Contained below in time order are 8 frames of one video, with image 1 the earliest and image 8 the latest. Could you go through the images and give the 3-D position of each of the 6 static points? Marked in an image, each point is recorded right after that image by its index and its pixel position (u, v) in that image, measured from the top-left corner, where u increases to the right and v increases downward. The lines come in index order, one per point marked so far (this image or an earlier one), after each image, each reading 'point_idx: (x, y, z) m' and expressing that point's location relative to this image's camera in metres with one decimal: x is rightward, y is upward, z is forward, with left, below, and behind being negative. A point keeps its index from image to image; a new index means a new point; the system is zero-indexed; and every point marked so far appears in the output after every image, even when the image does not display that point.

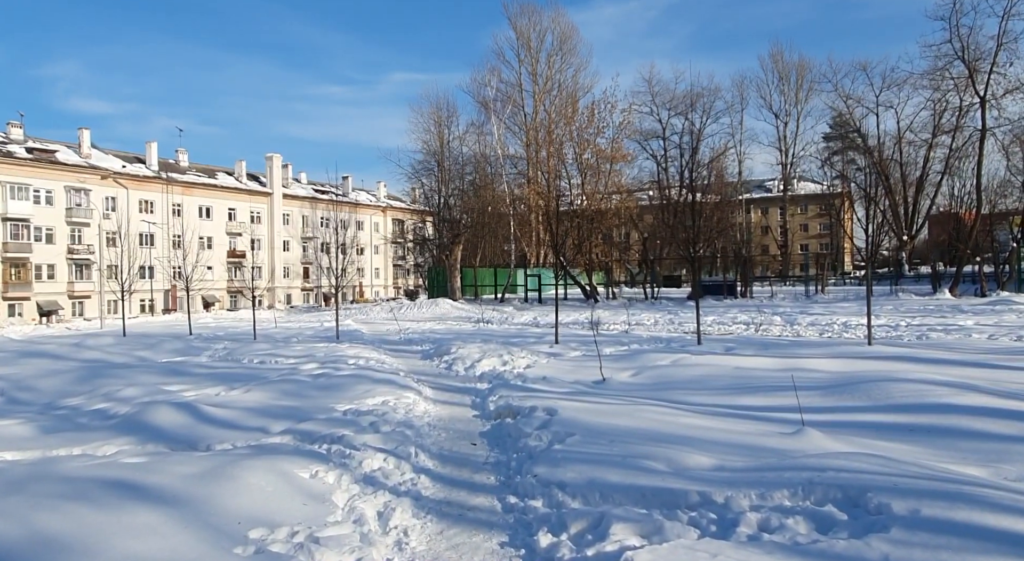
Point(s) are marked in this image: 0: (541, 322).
0: (+0.9, -1.3, +19.6) m
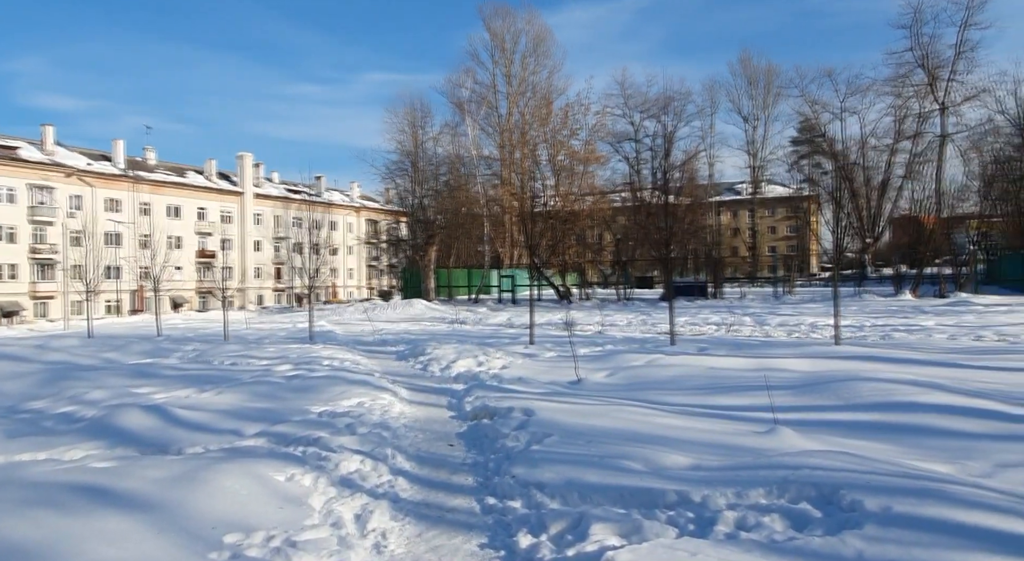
0: (+0.1, -1.3, +19.6) m
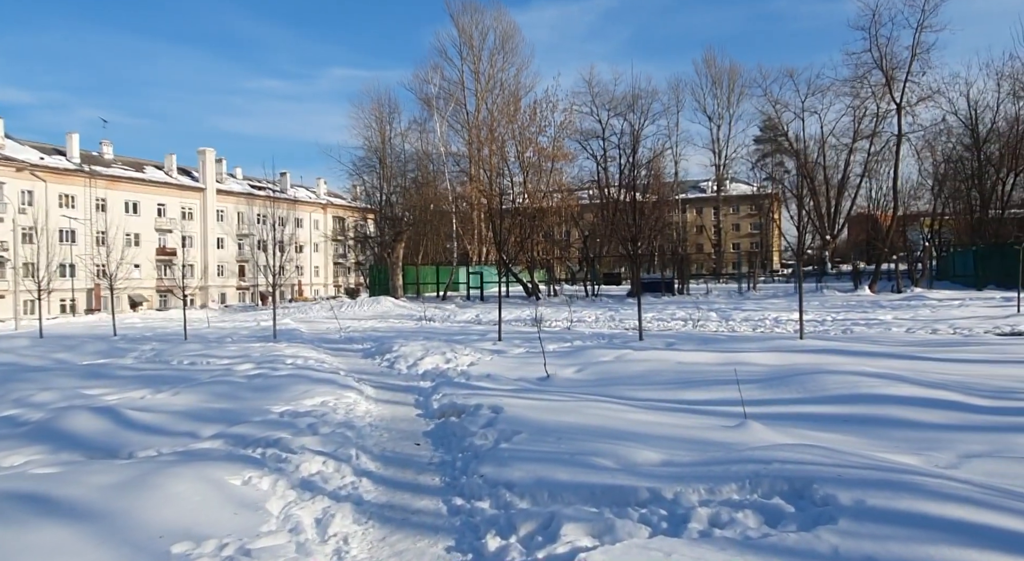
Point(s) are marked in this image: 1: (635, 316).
0: (-0.8, -1.2, +19.5) m
1: (+3.3, -0.9, +16.9) m
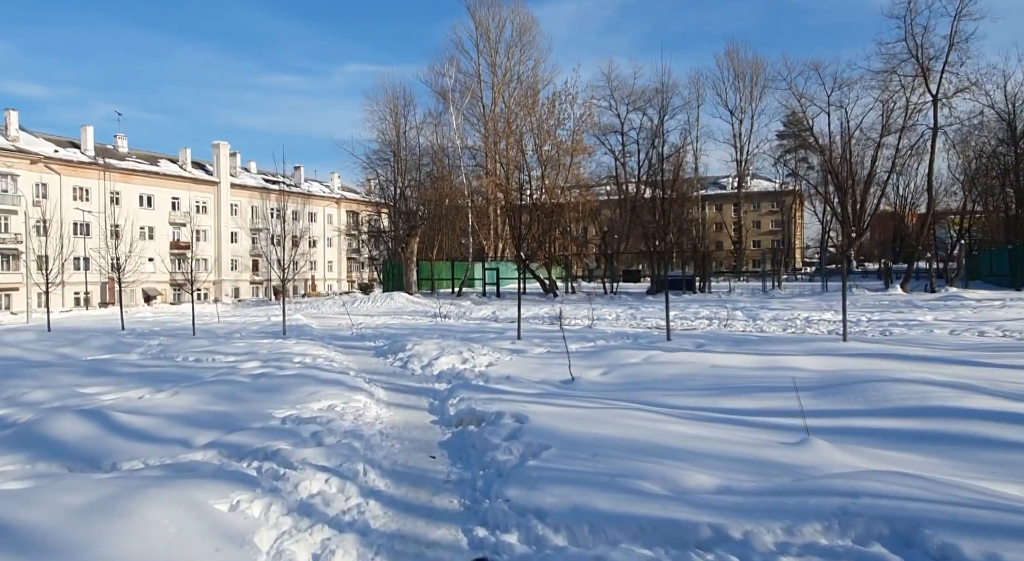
0: (-0.3, -1.1, +19.1) m
1: (+3.7, -0.9, +16.5) m
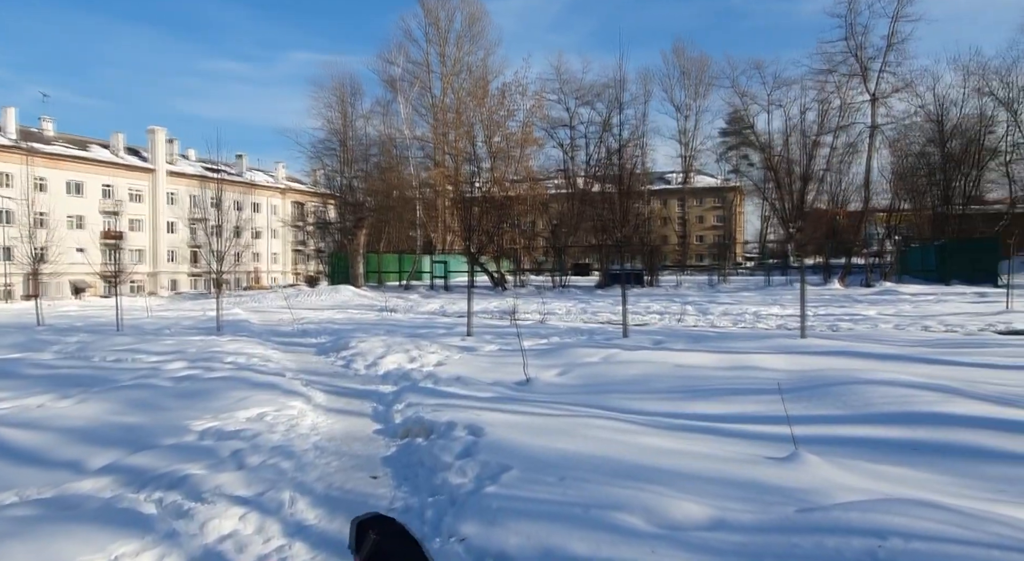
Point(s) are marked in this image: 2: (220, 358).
0: (-1.8, -0.9, +18.7) m
1: (+2.5, -0.7, +16.3) m
2: (-4.2, -1.1, +9.4) m
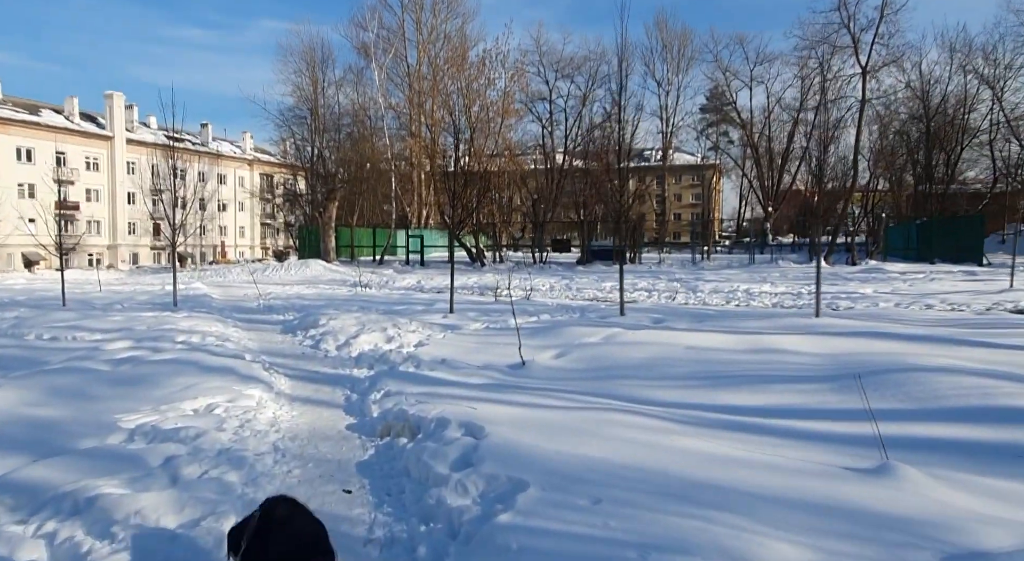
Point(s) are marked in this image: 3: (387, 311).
0: (-2.4, -0.2, +18.0) m
1: (+2.0, -0.1, +15.8) m
2: (-4.5, -0.7, +8.7) m
3: (-2.2, -0.5, +11.4) m
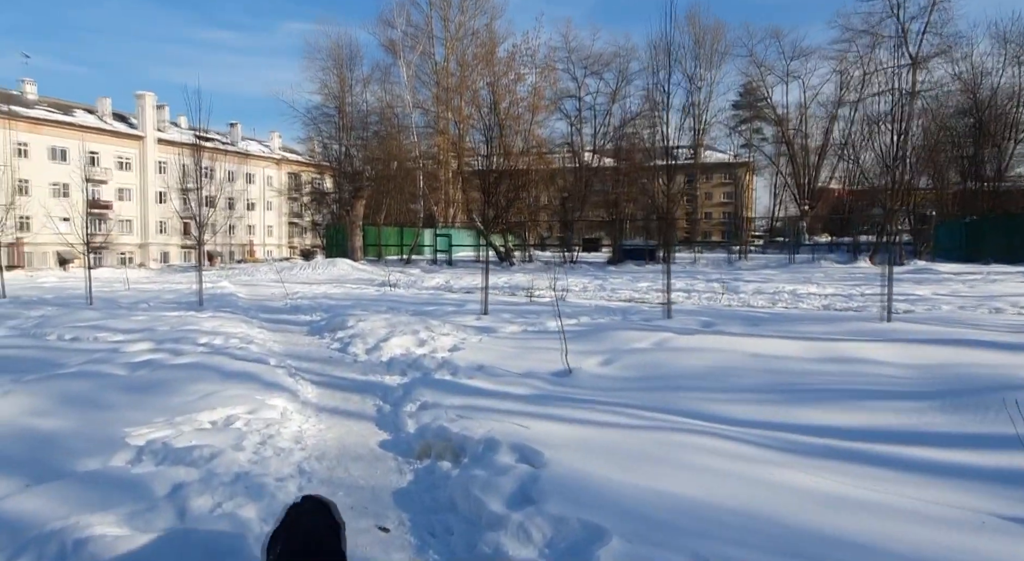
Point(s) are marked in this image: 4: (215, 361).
0: (-1.6, -0.2, +17.7) m
1: (+2.7, -0.1, +15.4) m
2: (-4.0, -0.7, +8.4) m
3: (-1.7, -0.5, +11.1) m
4: (-3.2, -0.8, +7.2) m
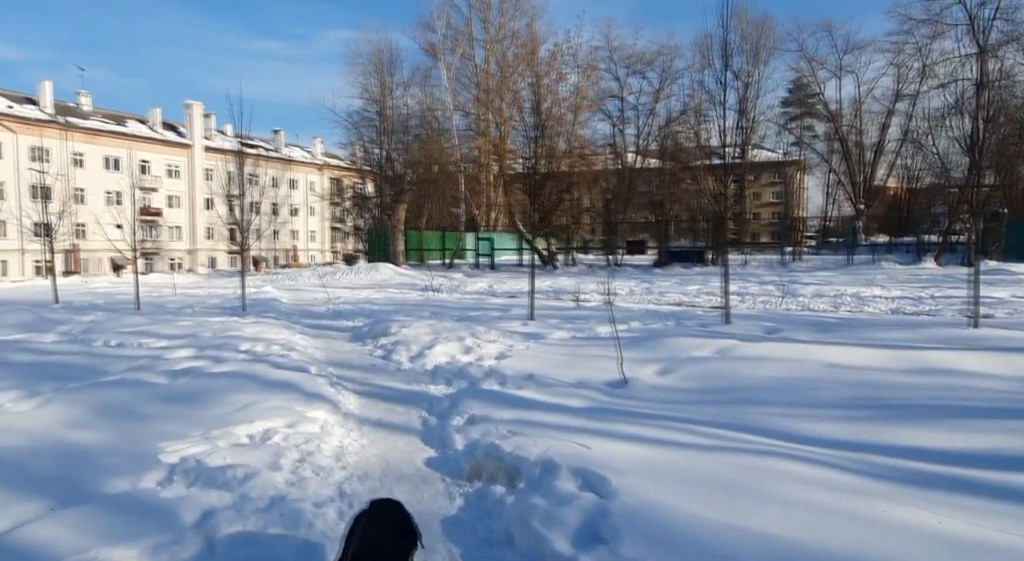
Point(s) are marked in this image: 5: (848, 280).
0: (-0.4, -0.3, +17.5) m
1: (+3.7, -0.2, +14.9) m
2: (-3.4, -0.8, +8.4) m
3: (-0.9, -0.6, +10.9) m
4: (-2.7, -0.9, +7.2) m
5: (+8.5, 0.0, +16.8) m
